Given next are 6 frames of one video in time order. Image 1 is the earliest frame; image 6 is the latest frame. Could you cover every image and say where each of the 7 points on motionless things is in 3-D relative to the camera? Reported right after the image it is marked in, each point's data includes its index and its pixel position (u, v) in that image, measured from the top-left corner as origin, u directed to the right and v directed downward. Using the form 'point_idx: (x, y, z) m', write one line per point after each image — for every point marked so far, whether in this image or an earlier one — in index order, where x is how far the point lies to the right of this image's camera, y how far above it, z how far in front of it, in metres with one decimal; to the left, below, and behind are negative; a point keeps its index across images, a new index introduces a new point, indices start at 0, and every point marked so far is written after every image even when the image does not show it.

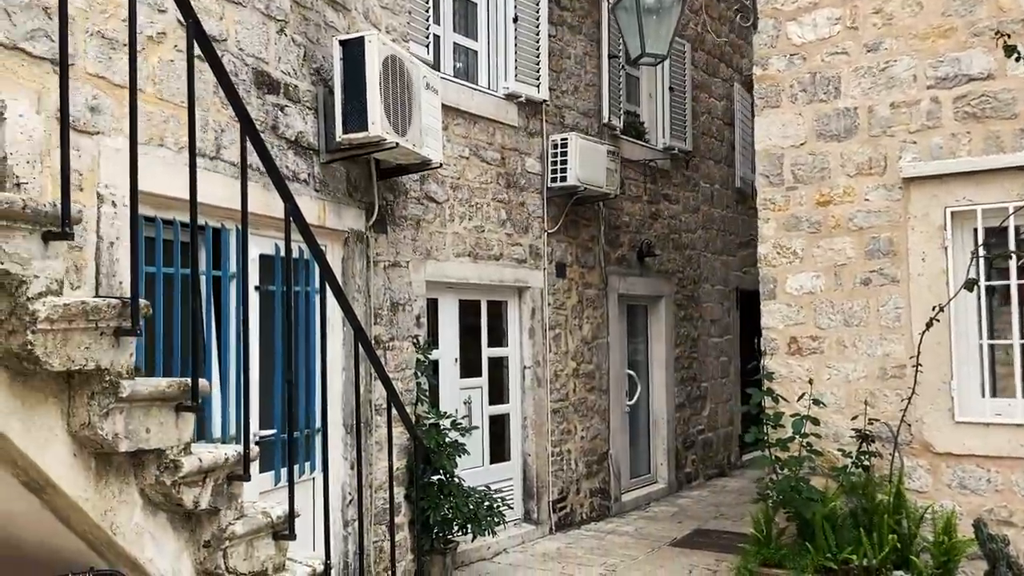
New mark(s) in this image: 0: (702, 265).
0: (+1.8, +0.2, +8.5) m
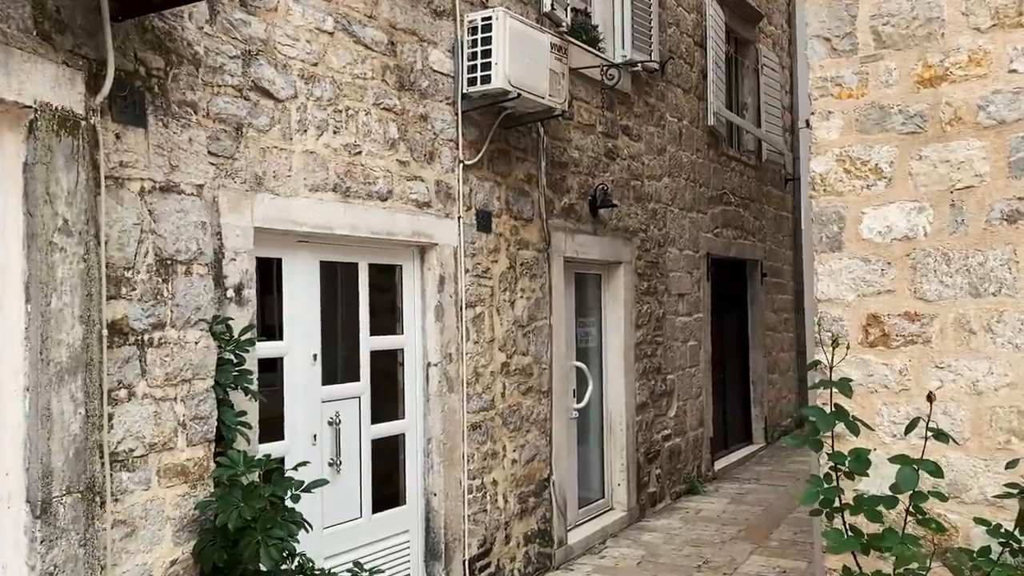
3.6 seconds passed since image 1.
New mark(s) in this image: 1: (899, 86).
0: (+1.2, +0.5, +6.5) m
1: (+1.2, +0.6, +2.6) m
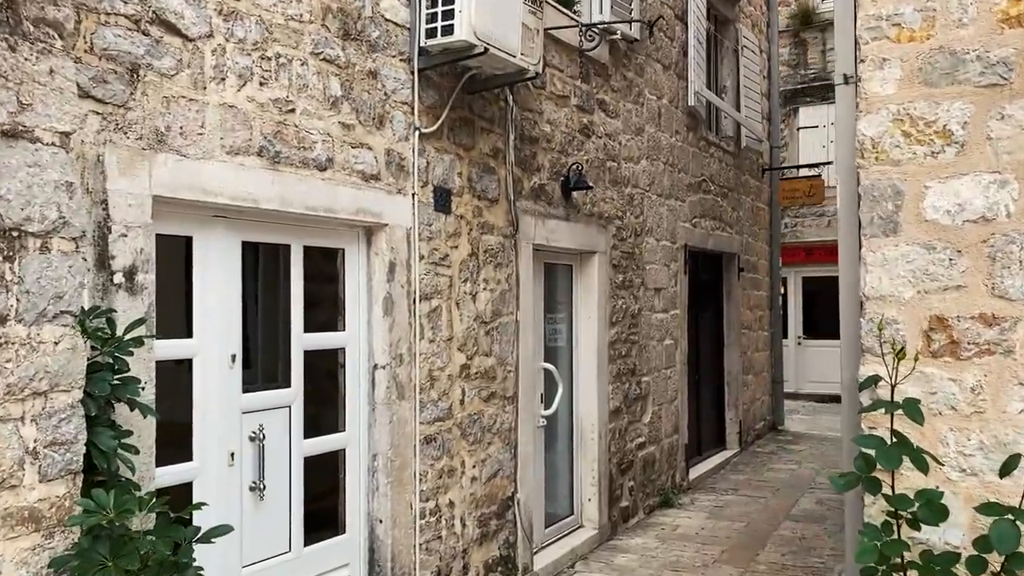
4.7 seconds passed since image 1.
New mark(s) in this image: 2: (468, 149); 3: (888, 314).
0: (+0.9, +0.5, +5.9) m
1: (+1.1, +0.6, +2.1) m
2: (-0.2, +0.6, +4.0) m
3: (+0.9, -0.1, +2.1) m
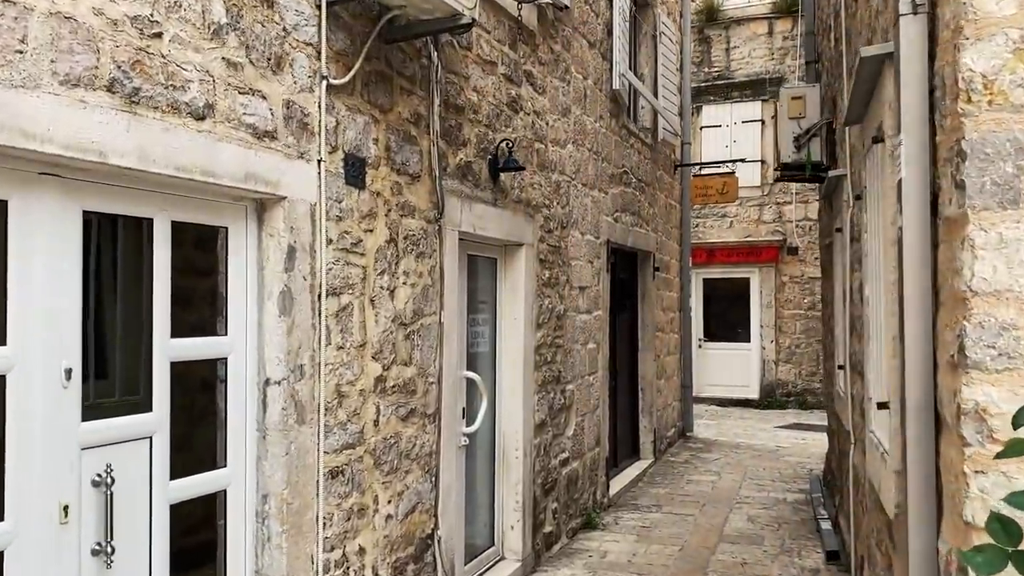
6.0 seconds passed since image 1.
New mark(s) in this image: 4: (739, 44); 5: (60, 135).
0: (+0.4, +0.5, +5.3) m
1: (+1.1, +0.6, +1.5) m
2: (-0.5, +0.7, +3.3) m
3: (+0.9, 0.0, +1.6) m
4: (+3.1, +3.3, +11.9) m
5: (-1.0, +0.3, +2.0) m
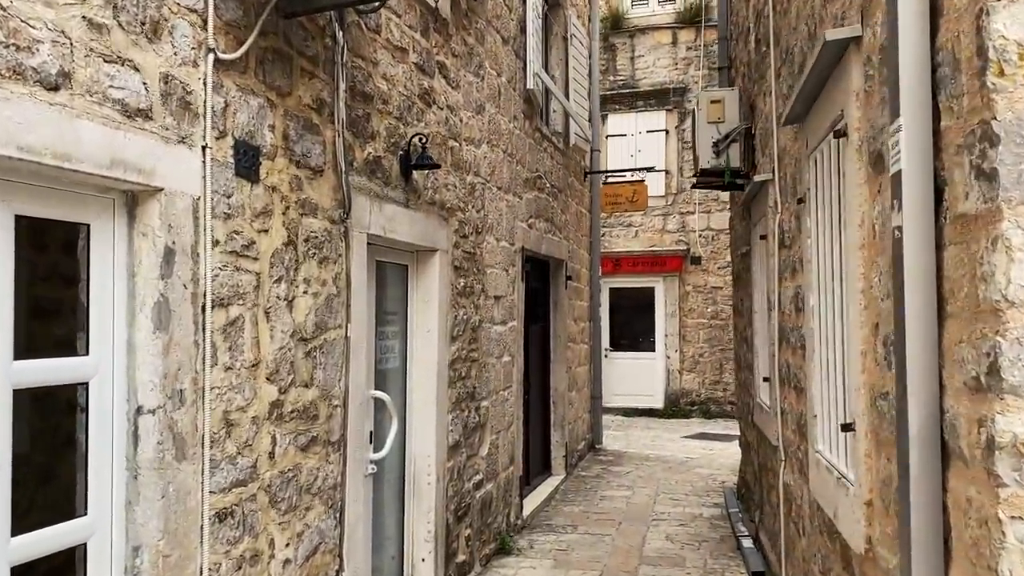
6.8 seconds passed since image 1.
0: (-0.1, +0.5, +5.0) m
1: (+1.0, +0.6, +1.3) m
2: (-0.8, +0.6, +2.9) m
3: (+0.8, -0.1, +1.3) m
4: (+1.8, +3.2, +11.9) m
5: (-1.1, +0.3, +1.5) m
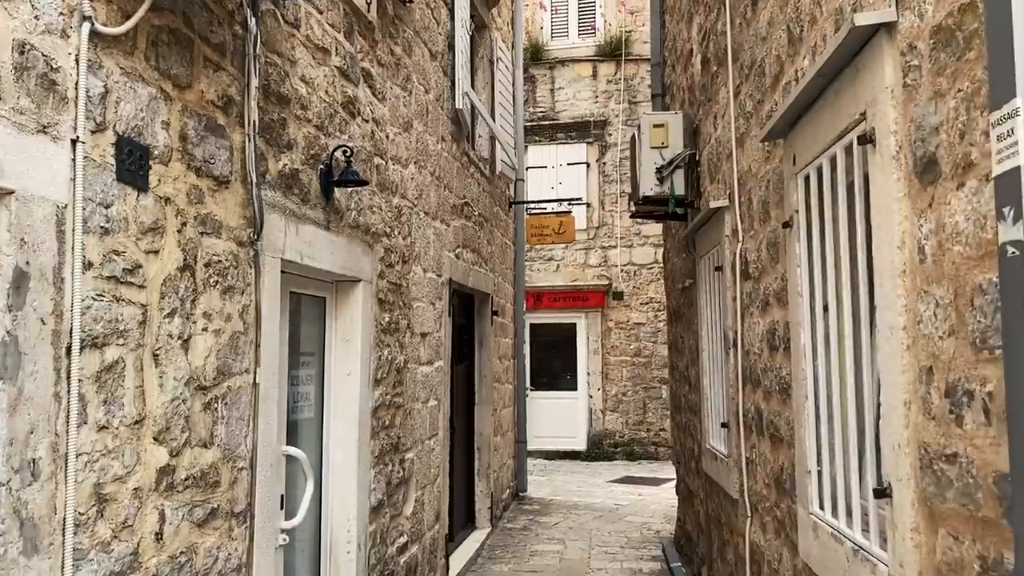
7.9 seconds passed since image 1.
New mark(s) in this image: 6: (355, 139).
0: (-0.5, +0.3, +4.5) m
1: (+1.0, +0.6, +1.0) m
2: (-0.9, +0.5, +2.3) m
3: (+0.8, -0.1, +0.9) m
4: (+0.7, +2.7, +11.7) m
5: (-1.1, +0.3, +0.9) m
6: (-0.7, +0.6, +3.6) m
